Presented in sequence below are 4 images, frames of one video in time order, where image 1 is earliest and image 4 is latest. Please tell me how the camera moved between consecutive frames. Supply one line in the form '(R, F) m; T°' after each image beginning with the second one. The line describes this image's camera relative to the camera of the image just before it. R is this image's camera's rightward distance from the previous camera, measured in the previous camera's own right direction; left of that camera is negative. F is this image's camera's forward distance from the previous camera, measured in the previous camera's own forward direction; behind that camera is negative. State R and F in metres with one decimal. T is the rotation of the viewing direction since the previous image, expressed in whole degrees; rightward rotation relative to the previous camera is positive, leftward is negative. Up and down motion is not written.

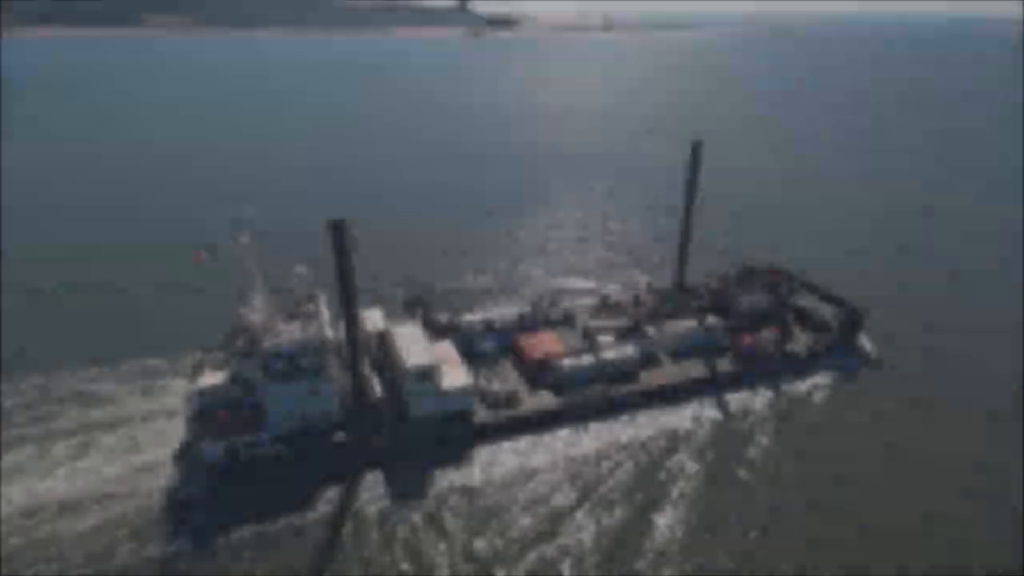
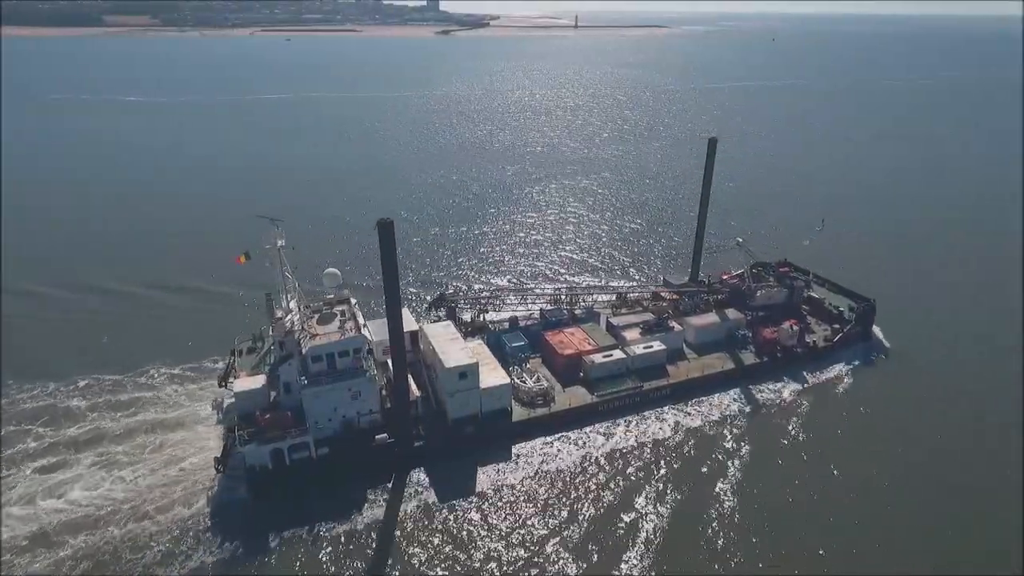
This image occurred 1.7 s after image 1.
(-3.2, -0.1) m; +2°
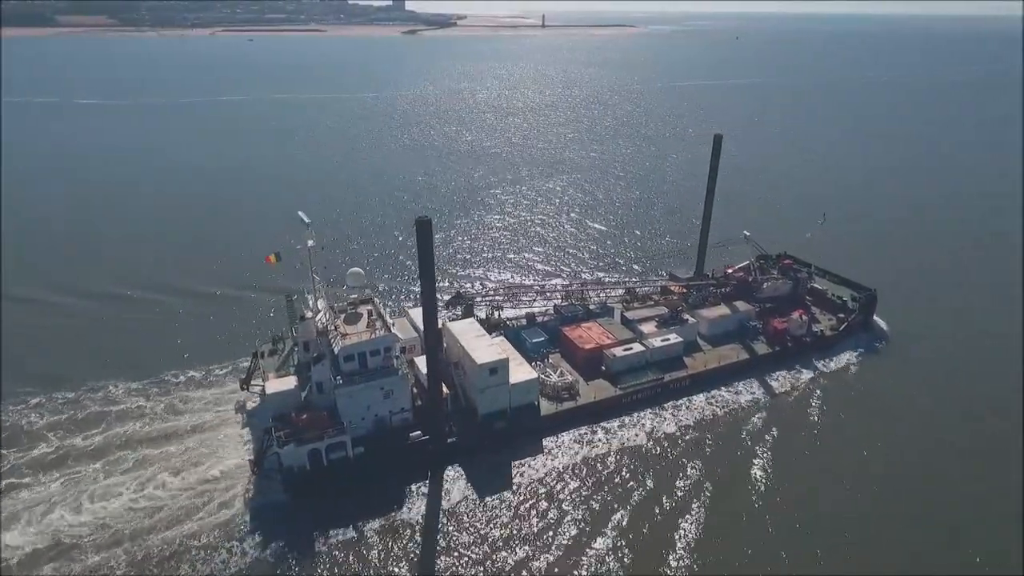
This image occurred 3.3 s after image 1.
(-2.9, -0.3) m; +3°
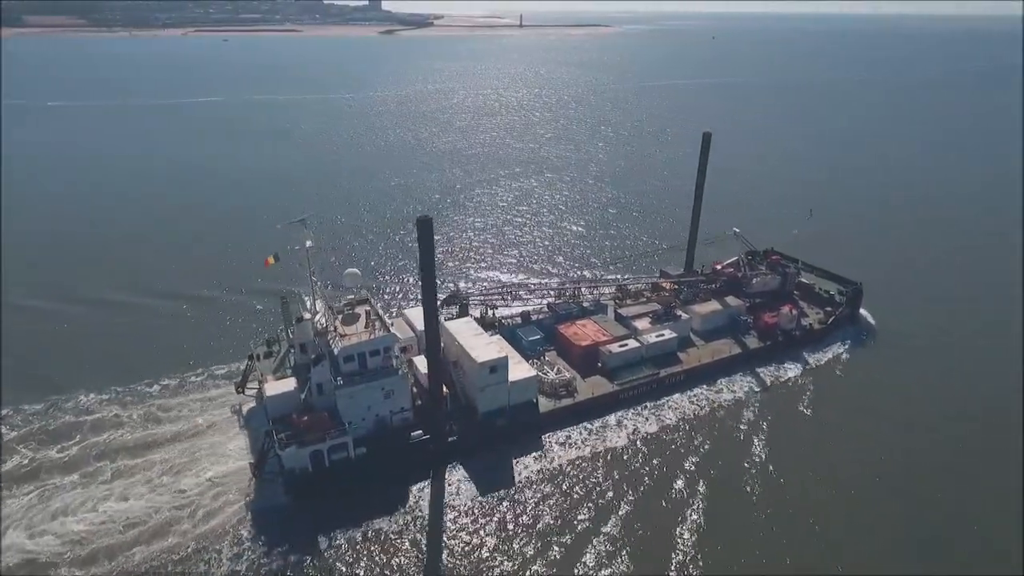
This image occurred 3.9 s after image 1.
(-0.9, -0.2) m; +2°
